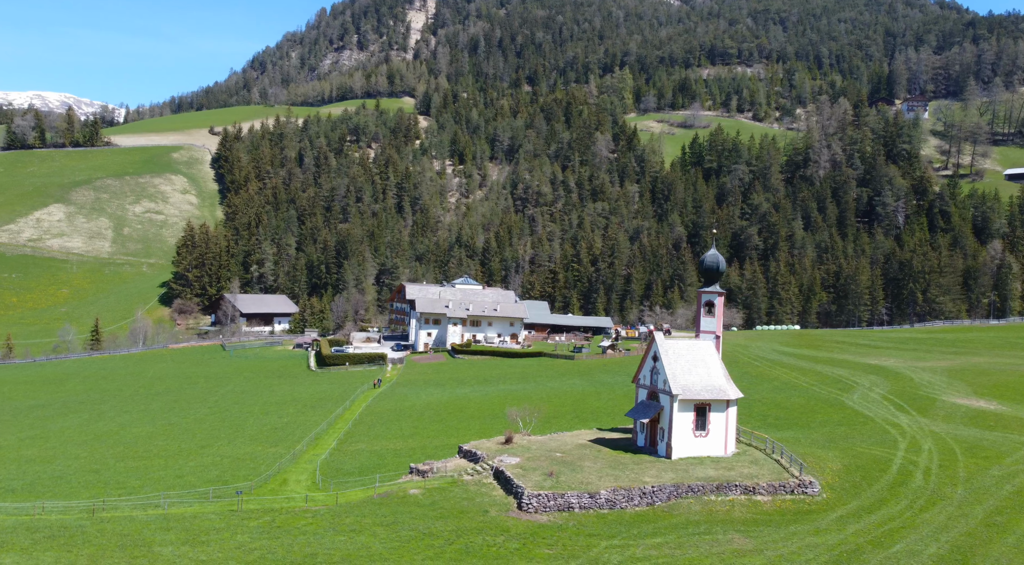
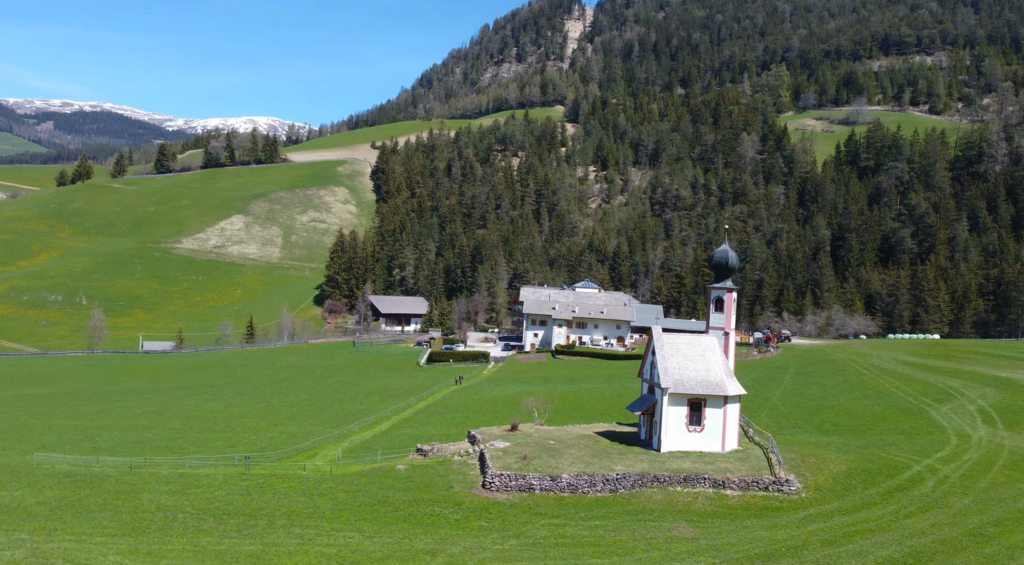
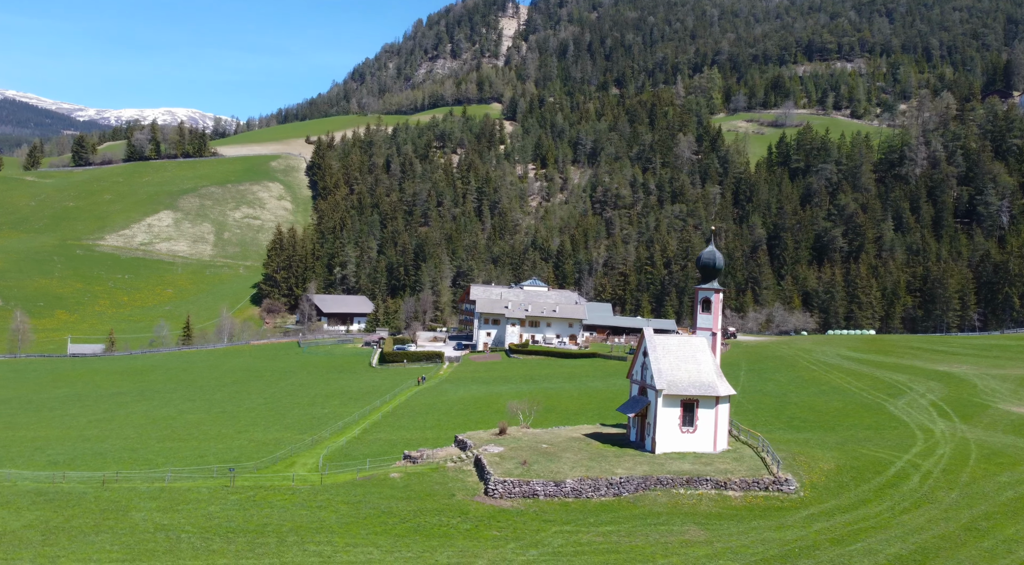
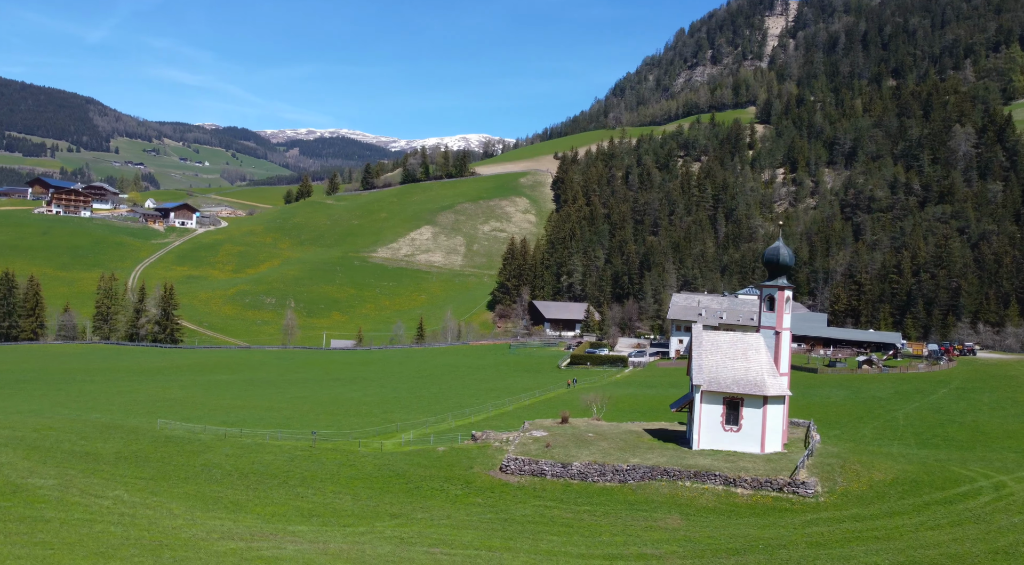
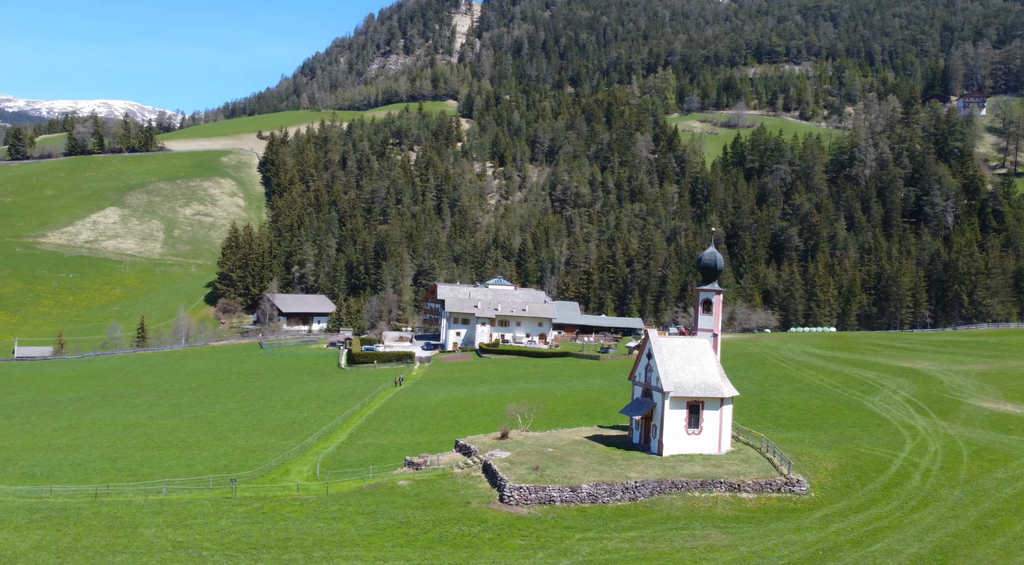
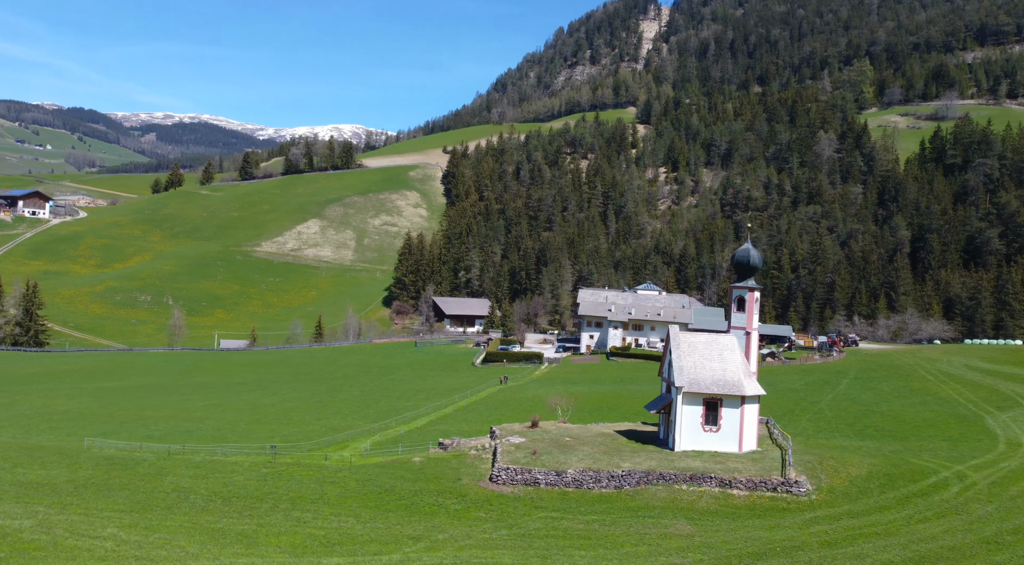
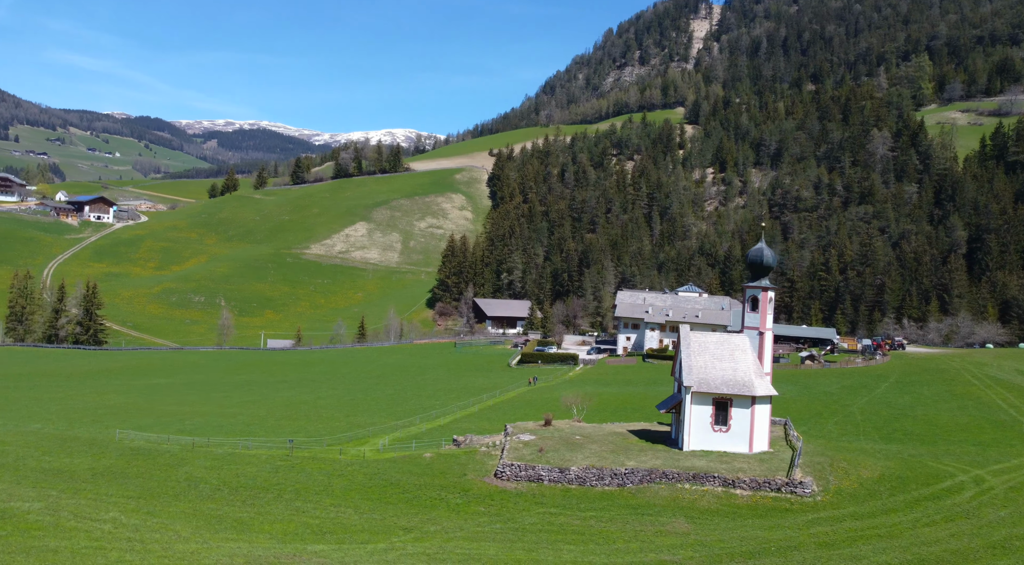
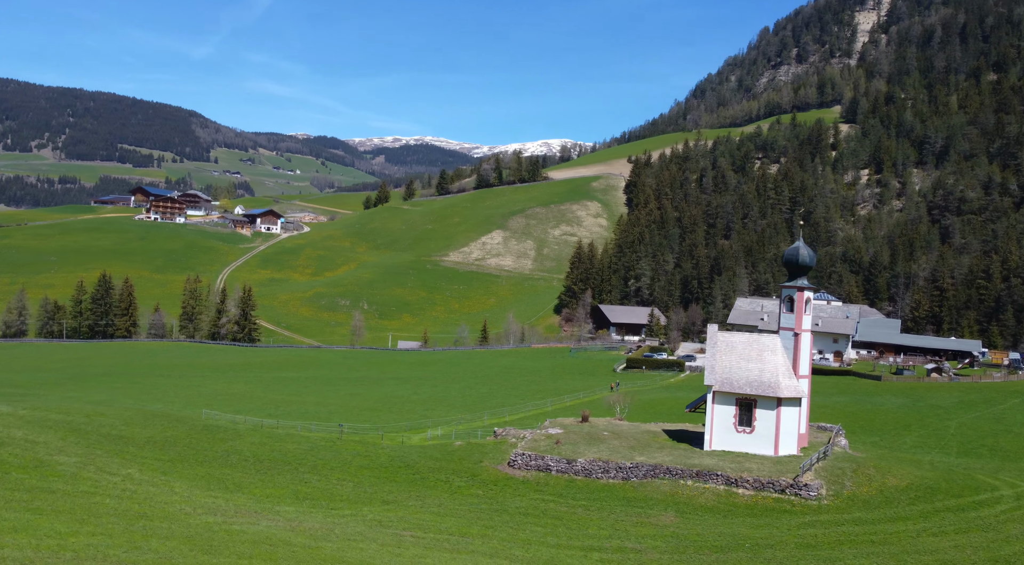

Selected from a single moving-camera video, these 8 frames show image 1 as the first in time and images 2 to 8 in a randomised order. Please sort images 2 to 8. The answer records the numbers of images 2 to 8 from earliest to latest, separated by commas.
5, 3, 2, 6, 7, 4, 8
